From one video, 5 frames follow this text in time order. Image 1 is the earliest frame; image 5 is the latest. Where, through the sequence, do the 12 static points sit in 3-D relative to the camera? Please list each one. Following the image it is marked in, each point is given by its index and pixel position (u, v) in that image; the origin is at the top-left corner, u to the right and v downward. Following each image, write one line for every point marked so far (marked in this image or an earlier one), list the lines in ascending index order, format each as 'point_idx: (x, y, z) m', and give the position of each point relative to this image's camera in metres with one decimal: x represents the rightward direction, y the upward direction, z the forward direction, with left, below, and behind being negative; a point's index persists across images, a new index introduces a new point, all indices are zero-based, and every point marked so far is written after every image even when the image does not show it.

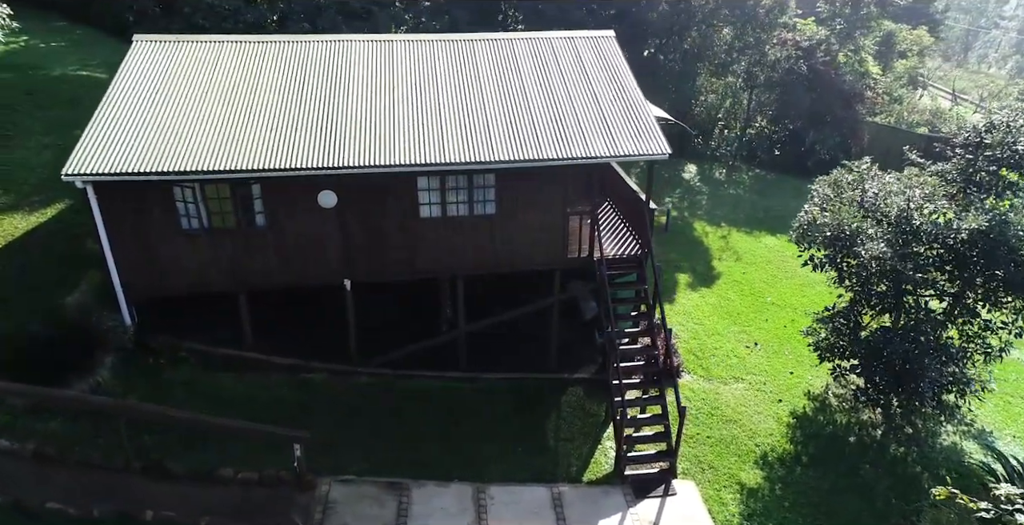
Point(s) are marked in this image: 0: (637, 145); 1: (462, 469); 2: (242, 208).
0: (+2.4, +2.3, +13.4) m
1: (-0.9, -3.7, +12.5) m
2: (-5.0, +1.0, +12.7) m
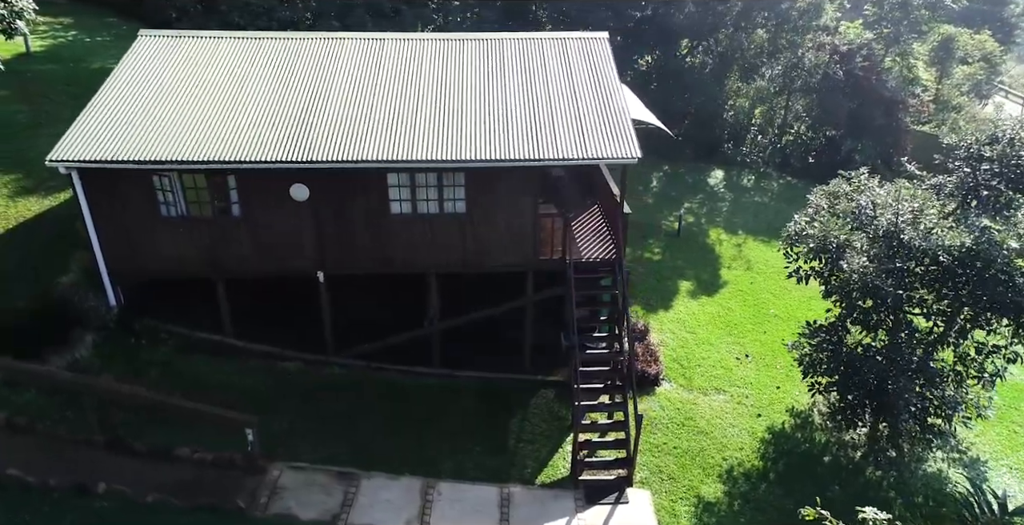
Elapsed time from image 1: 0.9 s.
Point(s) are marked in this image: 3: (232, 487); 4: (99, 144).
0: (+1.8, +2.2, +13.3) m
1: (-1.8, -3.7, +12.6) m
2: (-5.6, +1.2, +13.2) m
3: (-4.7, -3.7, +11.5) m
4: (-7.6, +2.2, +12.7) m
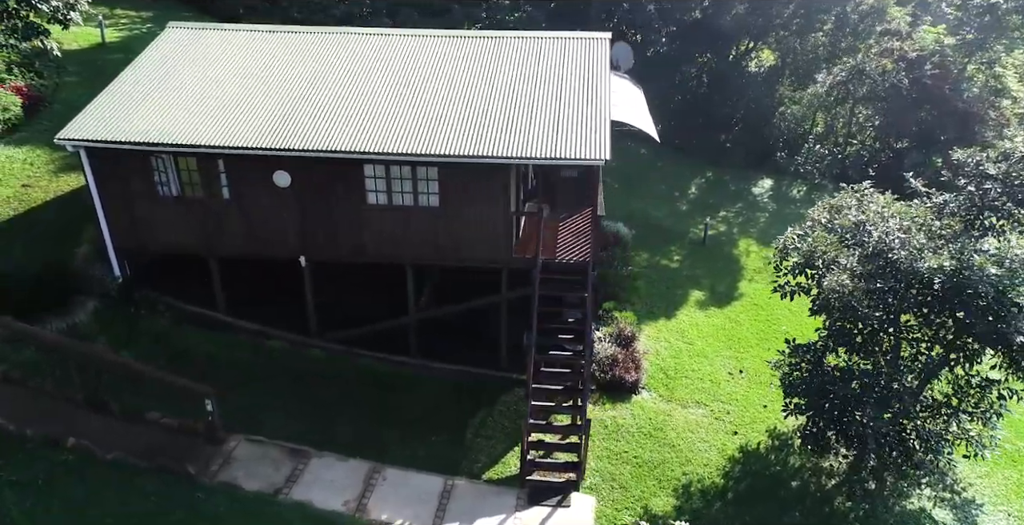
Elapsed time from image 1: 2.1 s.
0: (+1.3, +2.2, +13.1) m
1: (-2.7, -3.5, +13.0) m
2: (-6.1, +1.7, +14.0) m
3: (-5.7, -3.3, +12.2) m
4: (-8.1, +2.7, +13.8) m
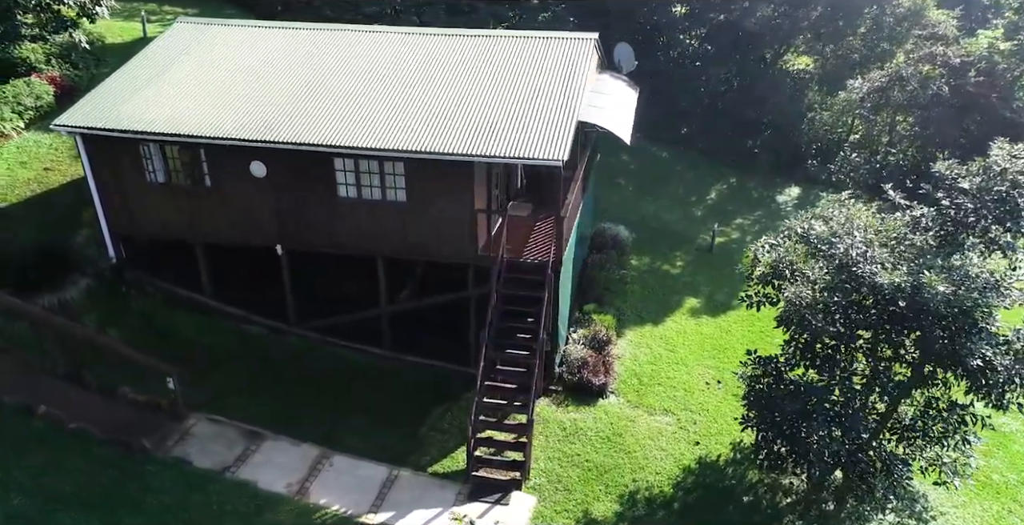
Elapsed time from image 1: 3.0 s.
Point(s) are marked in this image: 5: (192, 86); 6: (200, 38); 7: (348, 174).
0: (+0.6, +2.2, +13.1) m
1: (-3.6, -3.3, +13.3) m
2: (-6.7, +2.0, +14.6) m
3: (-6.7, -3.0, +12.8) m
4: (-8.7, +3.1, +14.6) m
5: (-7.1, +3.9, +15.4) m
6: (-7.7, +5.5, +17.1) m
7: (-3.3, +1.8, +14.0) m
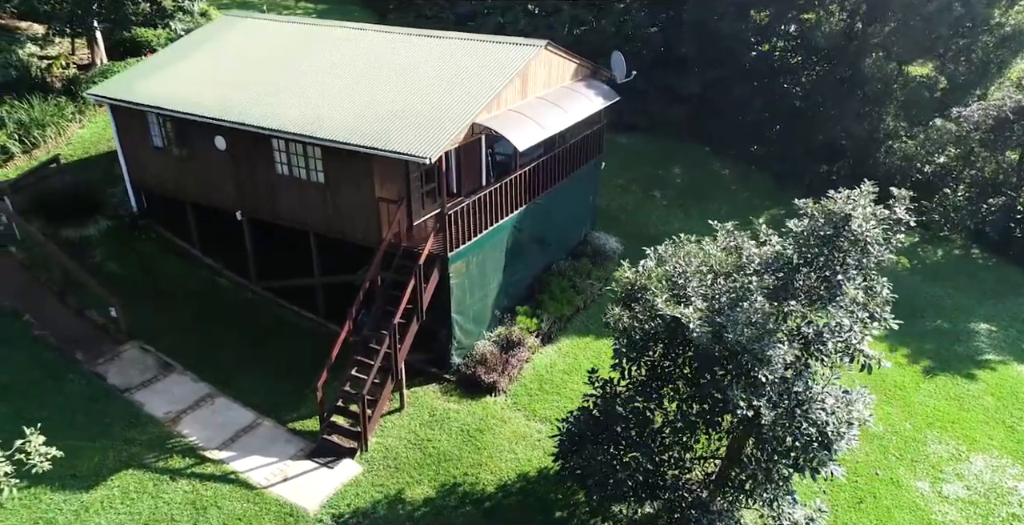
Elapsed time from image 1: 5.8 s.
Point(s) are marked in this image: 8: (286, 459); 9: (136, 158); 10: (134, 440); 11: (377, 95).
0: (-1.7, +2.3, +13.8) m
1: (-6.4, -2.6, +15.2) m
2: (-8.3, +3.1, +17.2) m
3: (-9.4, -1.8, +15.6) m
4: (-10.0, +4.5, +17.7) m
5: (-8.2, +5.0, +18.1) m
6: (-8.1, +6.7, +19.9) m
7: (-5.2, +2.5, +15.7) m
8: (-4.3, -3.8, +13.4) m
9: (-10.0, +2.8, +18.4) m
10: (-7.2, -3.4, +13.2) m
11: (-3.0, +3.8, +15.8) m
